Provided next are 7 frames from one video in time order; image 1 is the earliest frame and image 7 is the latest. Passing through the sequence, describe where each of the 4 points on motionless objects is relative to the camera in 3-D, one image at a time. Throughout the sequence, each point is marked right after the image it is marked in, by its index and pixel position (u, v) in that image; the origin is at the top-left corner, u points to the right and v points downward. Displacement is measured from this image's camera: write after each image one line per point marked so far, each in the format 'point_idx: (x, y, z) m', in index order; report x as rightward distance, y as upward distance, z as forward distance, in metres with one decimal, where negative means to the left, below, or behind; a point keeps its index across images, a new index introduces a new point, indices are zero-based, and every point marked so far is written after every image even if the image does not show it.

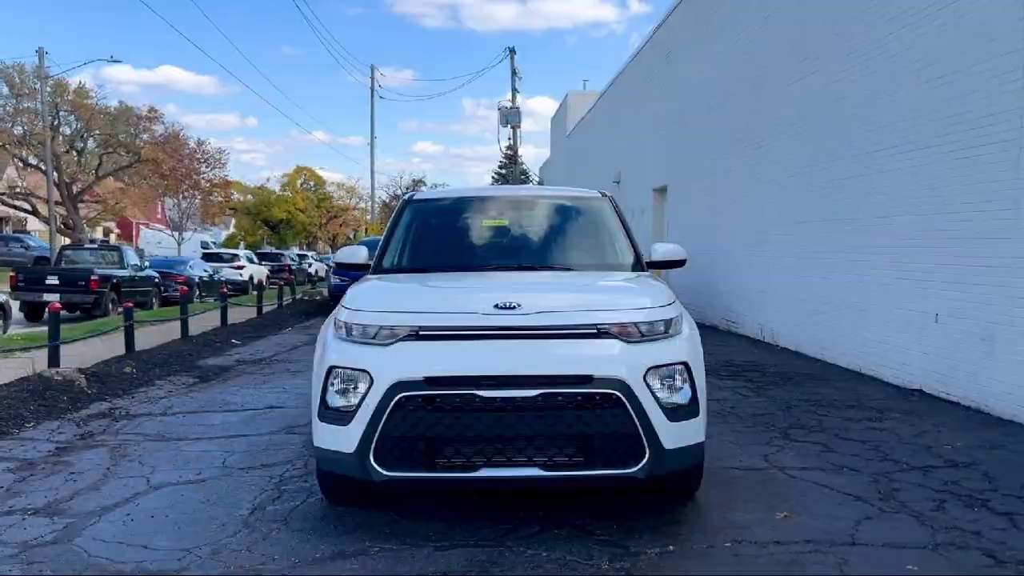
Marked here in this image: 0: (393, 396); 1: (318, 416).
0: (-0.5, -0.5, +4.1) m
1: (-0.9, -0.6, +4.4) m
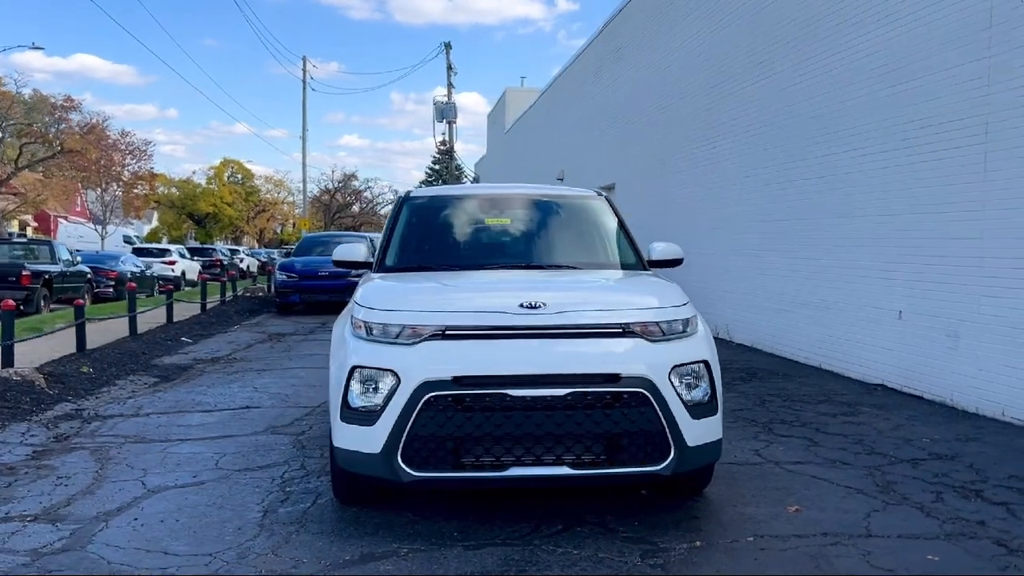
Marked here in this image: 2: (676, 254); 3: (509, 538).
0: (-0.4, -0.5, +4.1) m
1: (-0.8, -0.6, +4.3) m
2: (+1.1, +0.2, +5.9) m
3: (0.0, -1.1, +4.2) m
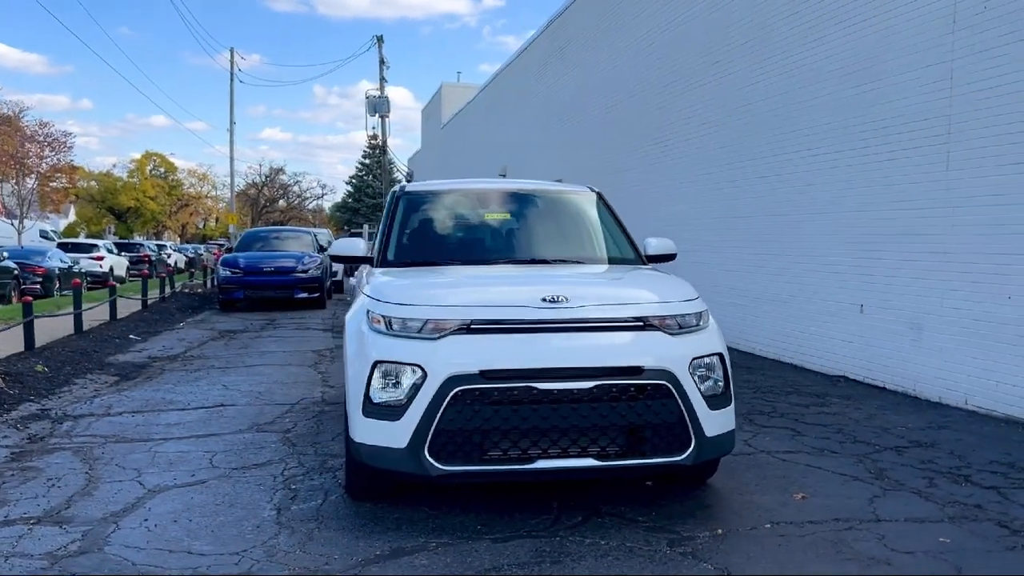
0: (-0.3, -0.4, +4.1) m
1: (-0.7, -0.6, +4.3) m
2: (+1.0, +0.3, +6.1) m
3: (+0.1, -1.1, +4.2) m
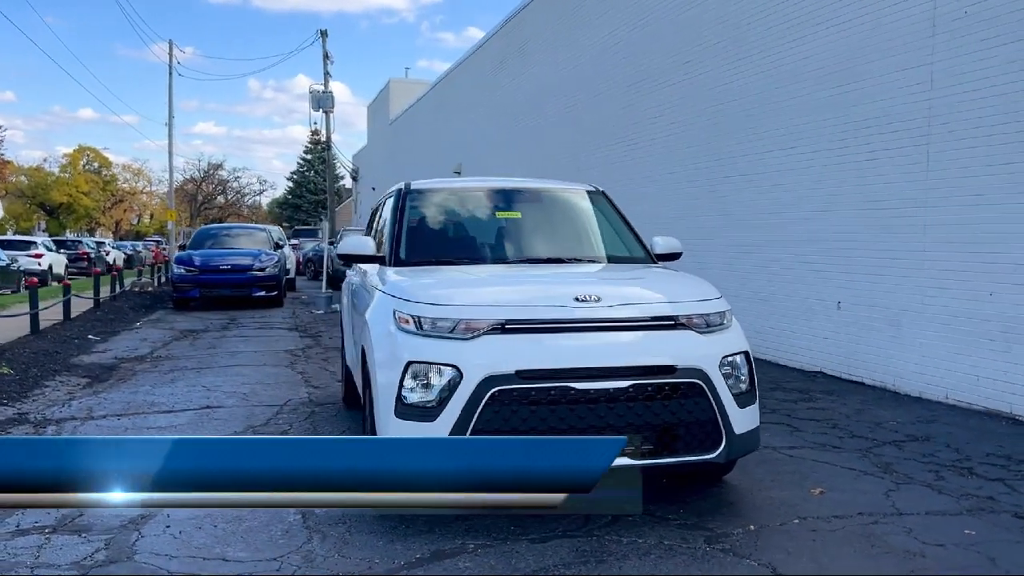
0: (-0.1, -0.4, +4.1) m
1: (-0.5, -0.6, +4.3) m
2: (+1.0, +0.3, +6.1) m
3: (+0.2, -1.1, +4.2) m
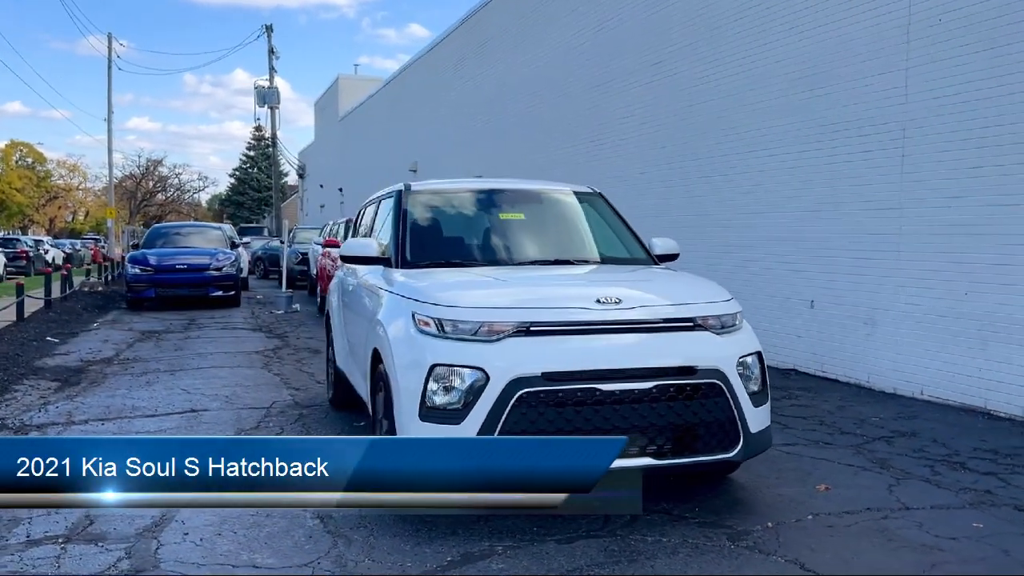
0: (0.0, -0.5, +4.1) m
1: (-0.4, -0.6, +4.2) m
2: (+1.0, +0.3, +6.2) m
3: (+0.4, -1.1, +4.2) m
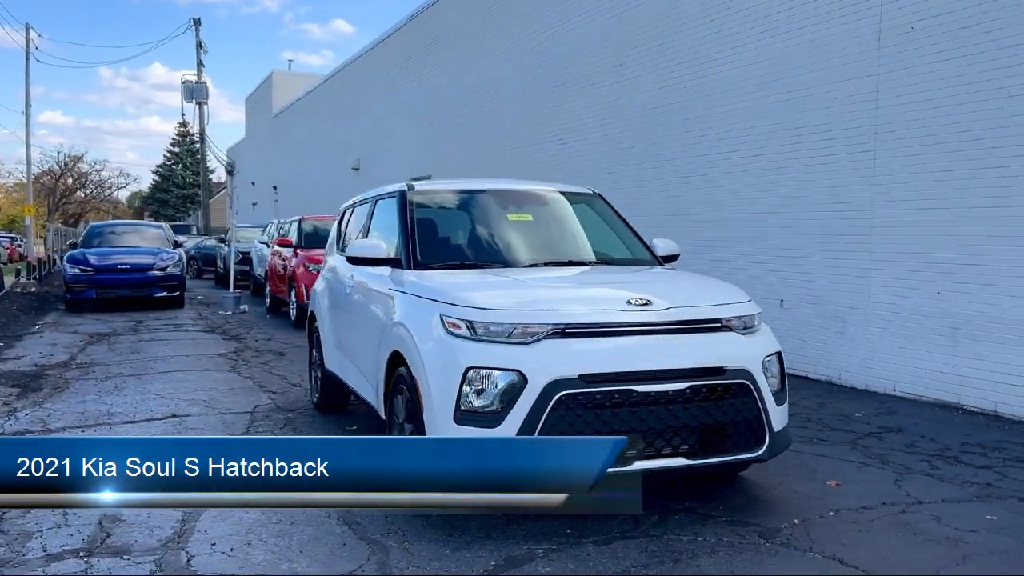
0: (+0.2, -0.5, +4.1) m
1: (-0.3, -0.6, +4.2) m
2: (+1.0, +0.3, +6.3) m
3: (+0.5, -1.1, +4.3) m
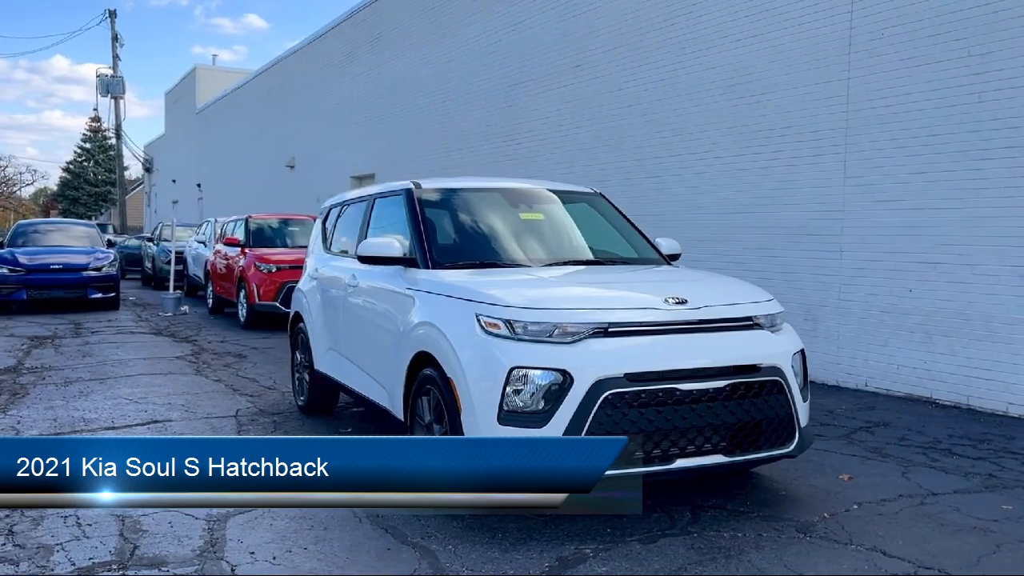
0: (+0.4, -0.5, +4.1) m
1: (-0.1, -0.6, +4.2) m
2: (+1.0, +0.3, +6.3) m
3: (+0.7, -1.1, +4.3) m
